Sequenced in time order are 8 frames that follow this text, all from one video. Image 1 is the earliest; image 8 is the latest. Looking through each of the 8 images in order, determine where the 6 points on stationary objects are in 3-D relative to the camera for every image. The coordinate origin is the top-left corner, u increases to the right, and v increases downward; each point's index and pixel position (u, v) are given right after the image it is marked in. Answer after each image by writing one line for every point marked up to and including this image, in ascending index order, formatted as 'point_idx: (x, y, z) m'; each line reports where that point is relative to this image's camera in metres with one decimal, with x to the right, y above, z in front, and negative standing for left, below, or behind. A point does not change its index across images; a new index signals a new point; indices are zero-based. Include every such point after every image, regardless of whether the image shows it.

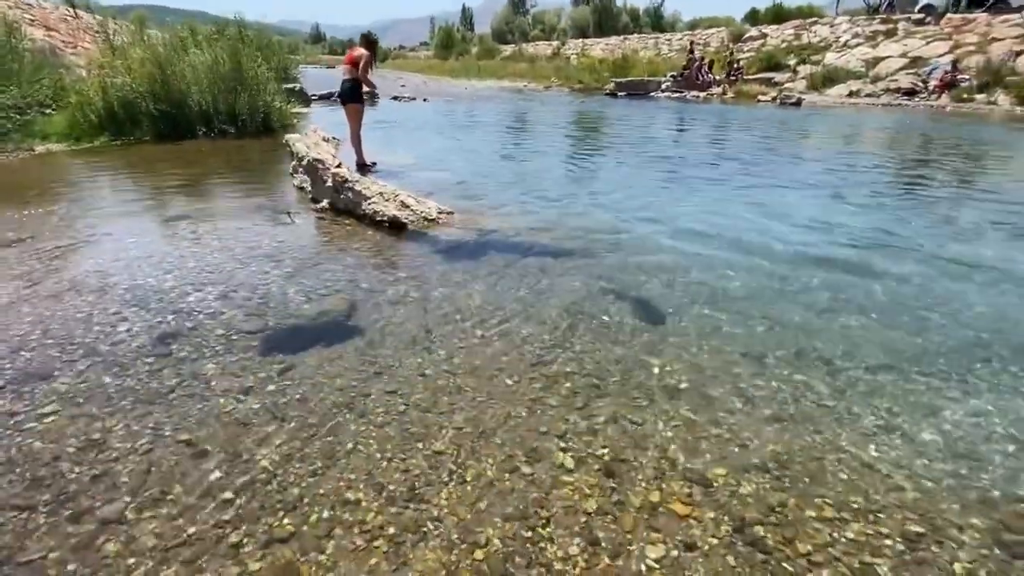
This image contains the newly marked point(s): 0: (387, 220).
0: (-2.2, +1.2, +8.6) m
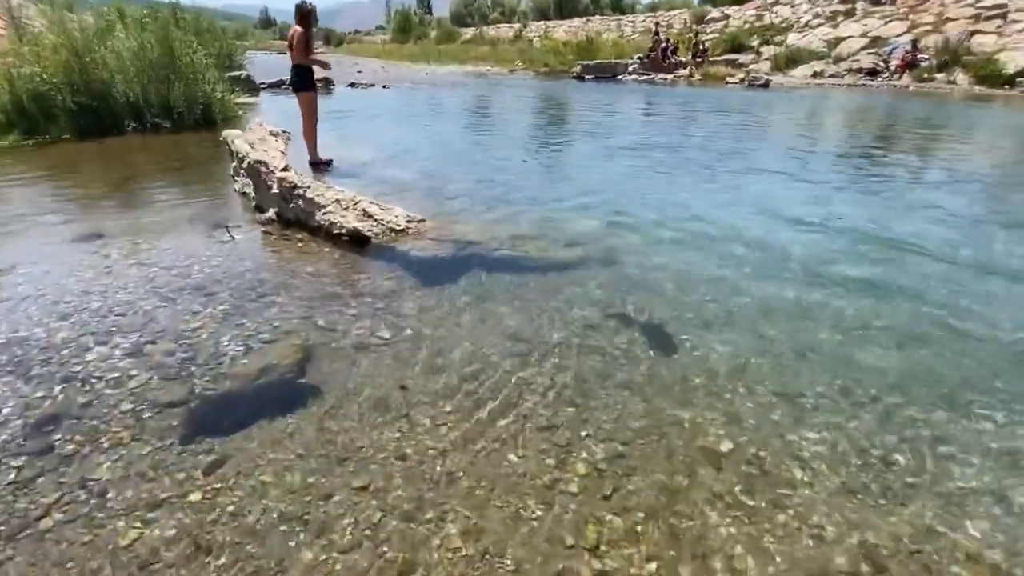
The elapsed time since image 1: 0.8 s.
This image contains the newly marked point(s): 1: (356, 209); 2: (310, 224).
0: (-2.5, +0.8, +7.3) m
1: (-2.4, +1.2, +7.5) m
2: (-3.2, +1.0, +7.7) m
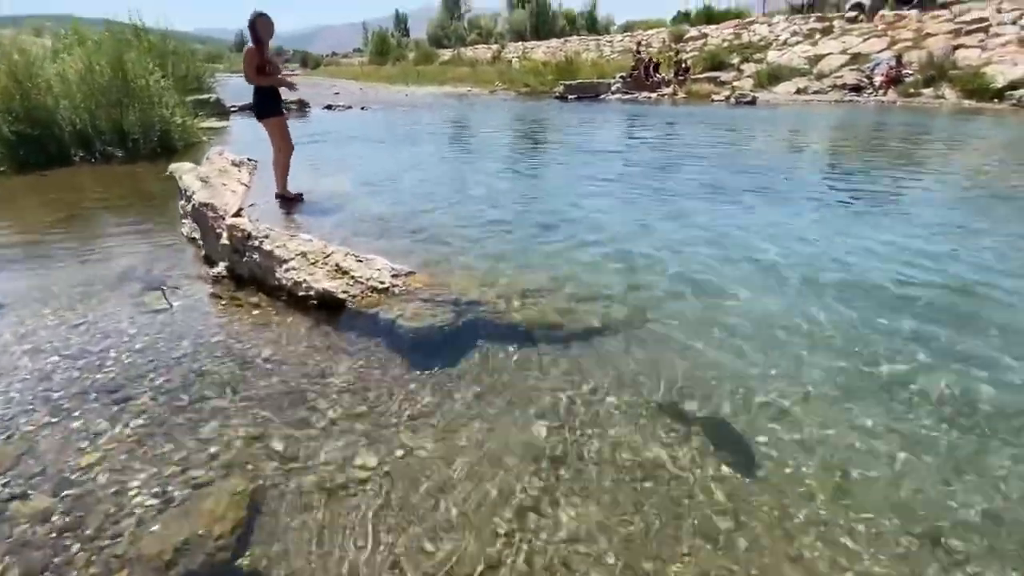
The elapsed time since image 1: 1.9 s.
0: (-2.4, -0.1, +5.8) m
1: (-2.3, +0.3, +6.0) m
2: (-3.0, 0.0, +6.1) m
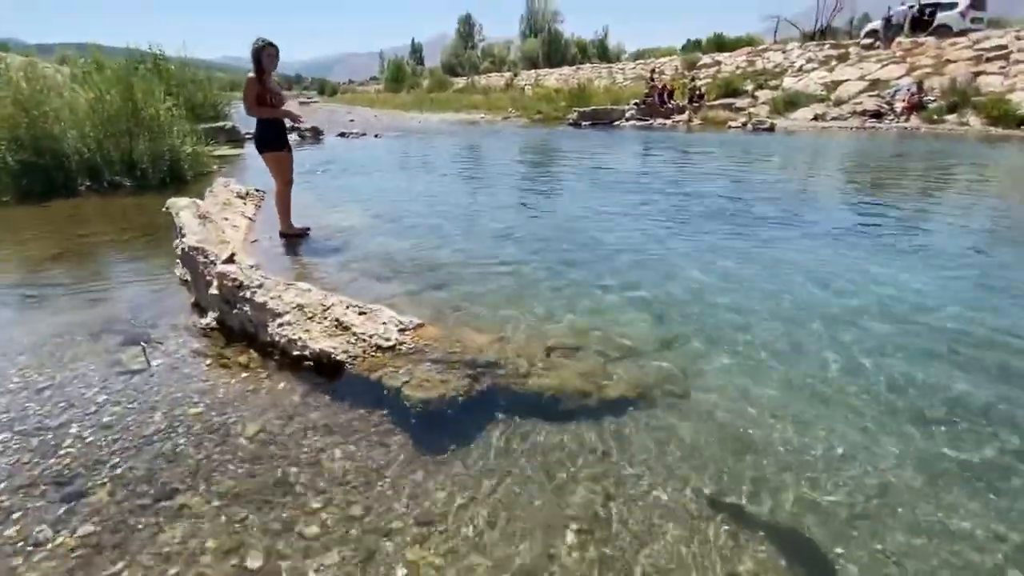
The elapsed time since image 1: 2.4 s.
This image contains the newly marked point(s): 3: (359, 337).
0: (-2.1, -0.7, +5.1) m
1: (-2.0, -0.3, +5.4) m
2: (-2.8, -0.6, +5.5) m
3: (-1.6, -0.5, +5.2) m
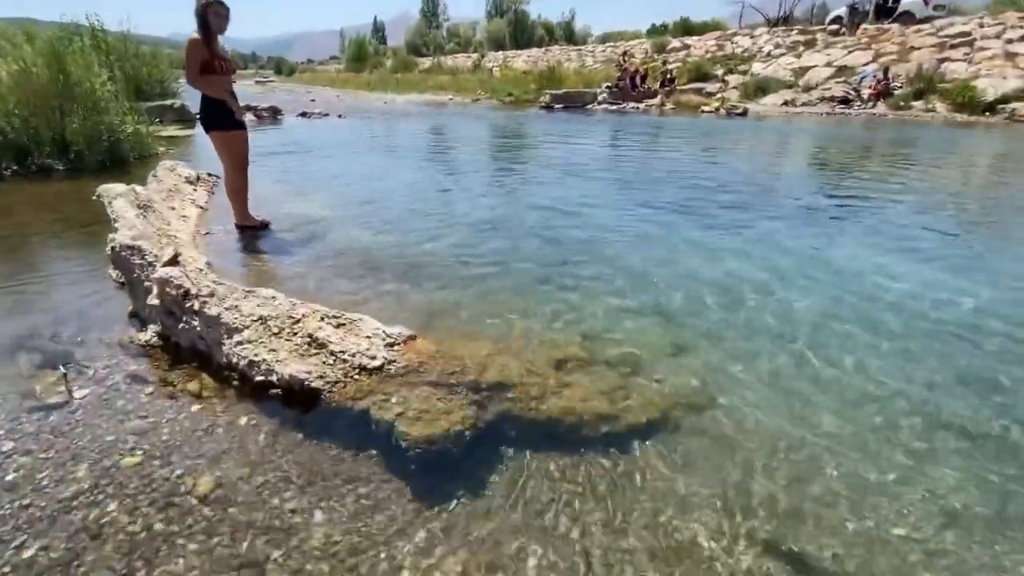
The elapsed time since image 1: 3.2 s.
0: (-2.0, -0.8, +4.1) m
1: (-1.9, -0.4, +4.4) m
2: (-2.7, -0.7, +4.5) m
3: (-1.5, -0.6, +4.3) m
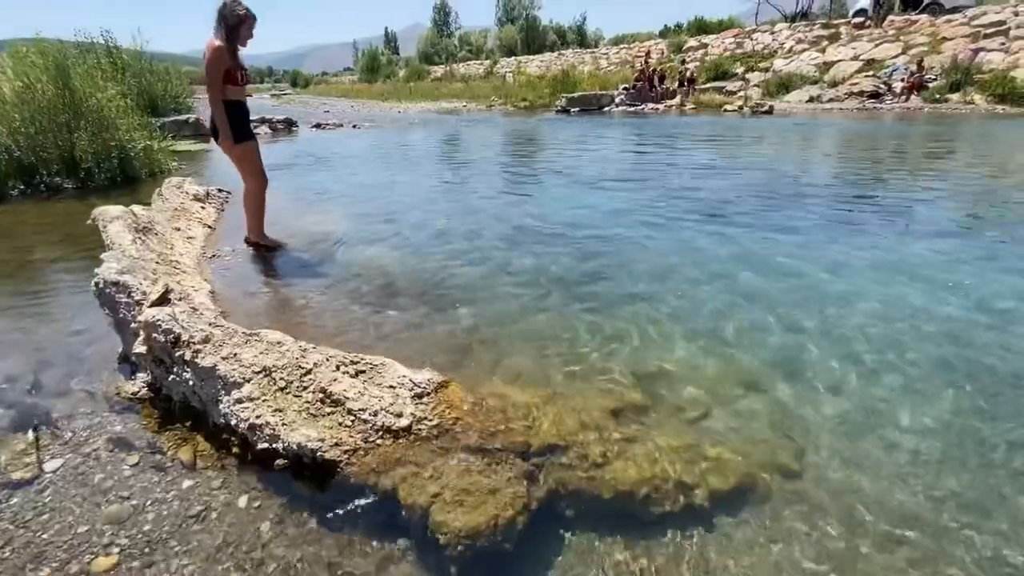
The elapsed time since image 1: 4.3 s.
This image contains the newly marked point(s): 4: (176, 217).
0: (-1.6, -1.1, +3.4) m
1: (-1.5, -0.7, +3.7) m
2: (-2.3, -1.0, +3.8) m
3: (-1.1, -0.9, +3.5) m
4: (-5.8, +1.2, +8.4) m
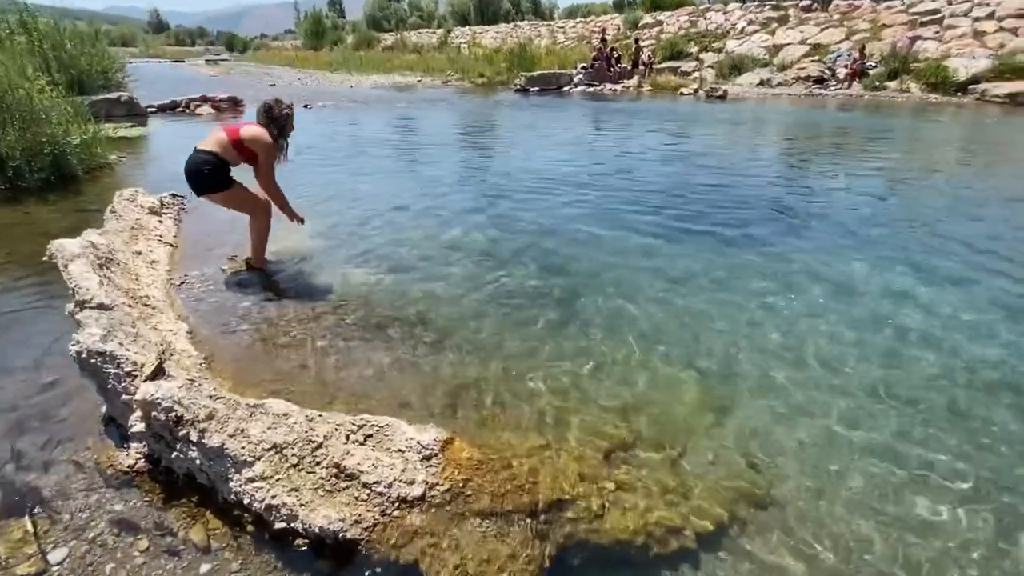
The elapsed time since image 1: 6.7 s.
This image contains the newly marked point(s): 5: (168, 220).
0: (-1.5, -1.7, +3.5) m
1: (-1.5, -1.3, +3.7) m
2: (-2.2, -1.6, +3.8) m
3: (-1.0, -1.5, +3.6) m
4: (-6.1, +0.8, +8.0) m
5: (-6.5, +1.3, +9.3) m
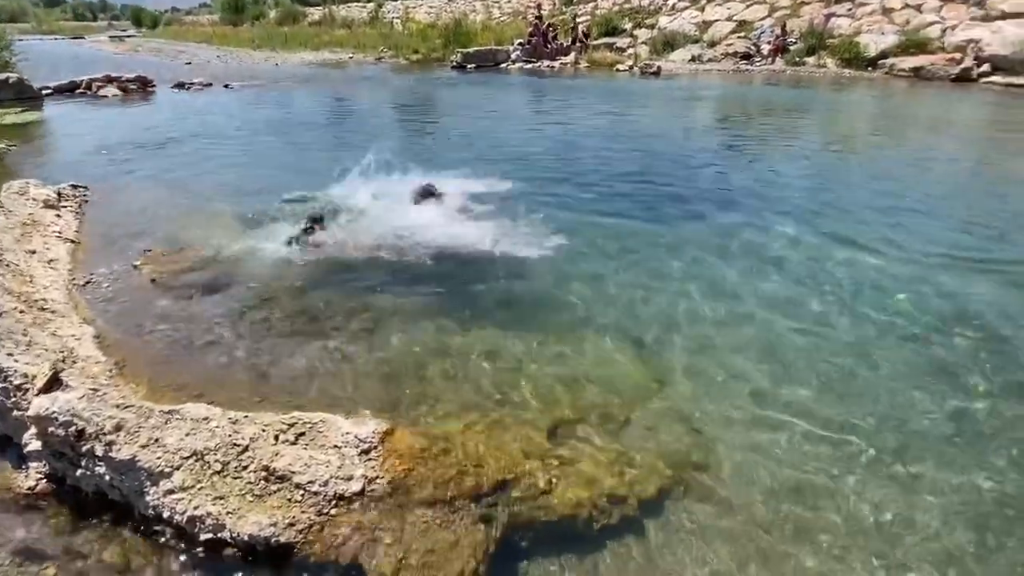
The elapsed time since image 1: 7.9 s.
0: (-1.9, -1.7, +3.3) m
1: (-1.9, -1.3, +3.5) m
2: (-2.6, -1.6, +3.5) m
3: (-1.4, -1.4, +3.4) m
4: (-7.1, +0.8, +7.2) m
5: (-7.6, +1.3, +8.4) m
